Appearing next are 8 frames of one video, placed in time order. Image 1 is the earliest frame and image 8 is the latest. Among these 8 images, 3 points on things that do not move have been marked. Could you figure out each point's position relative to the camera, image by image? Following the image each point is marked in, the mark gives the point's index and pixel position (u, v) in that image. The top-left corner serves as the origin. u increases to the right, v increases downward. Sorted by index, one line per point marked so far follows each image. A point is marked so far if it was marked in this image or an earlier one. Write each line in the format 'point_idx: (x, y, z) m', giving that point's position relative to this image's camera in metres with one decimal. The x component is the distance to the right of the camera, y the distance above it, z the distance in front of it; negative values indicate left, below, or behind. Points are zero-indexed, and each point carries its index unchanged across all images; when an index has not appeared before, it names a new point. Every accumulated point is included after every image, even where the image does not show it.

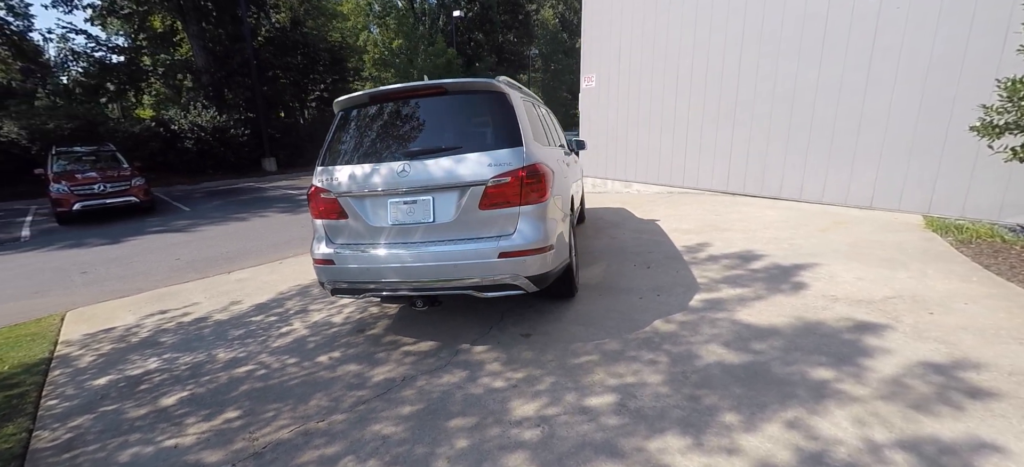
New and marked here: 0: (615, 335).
0: (+0.8, -0.8, +4.0) m
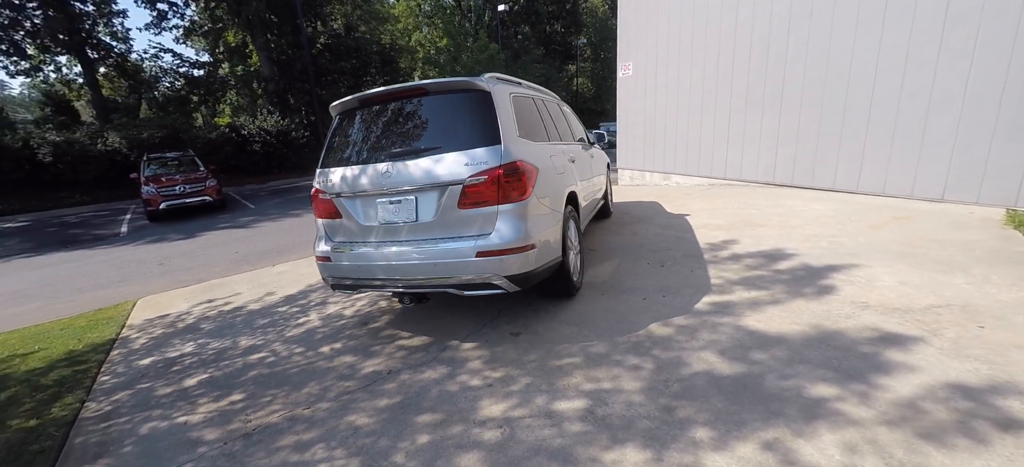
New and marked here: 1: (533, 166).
0: (+0.7, -0.8, +3.9) m
1: (+0.2, +0.5, +3.8) m
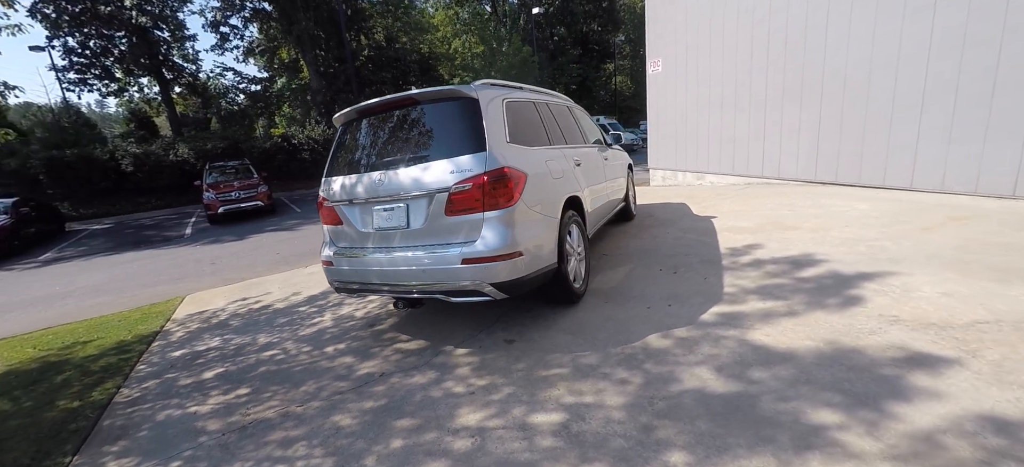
0: (+0.6, -0.9, +3.7) m
1: (+0.1, +0.4, +3.7) m
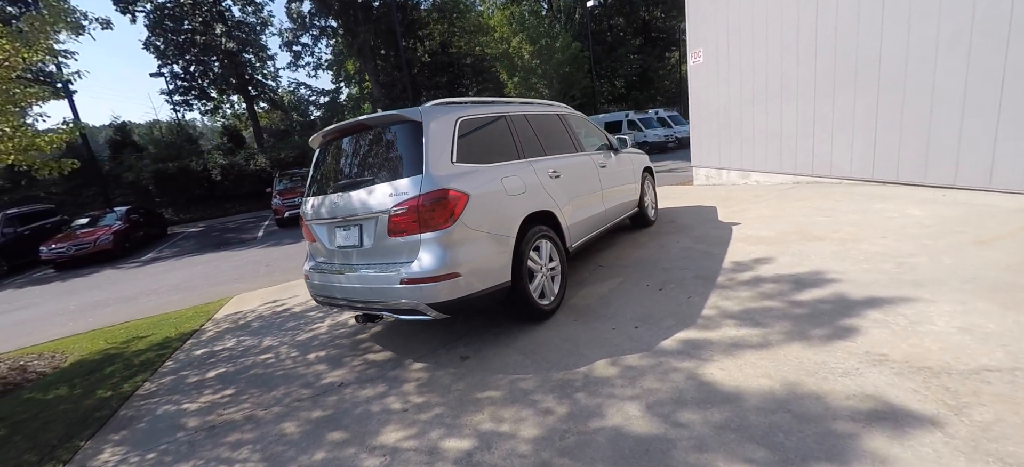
0: (+0.2, -1.0, +3.6) m
1: (-0.4, +0.3, +3.6) m
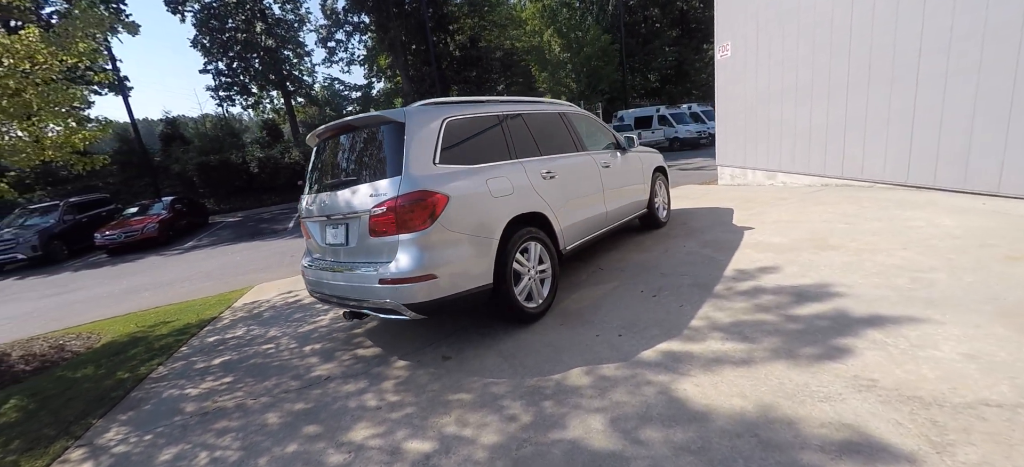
0: (0.0, -1.0, +3.5) m
1: (-0.5, +0.3, +3.6) m
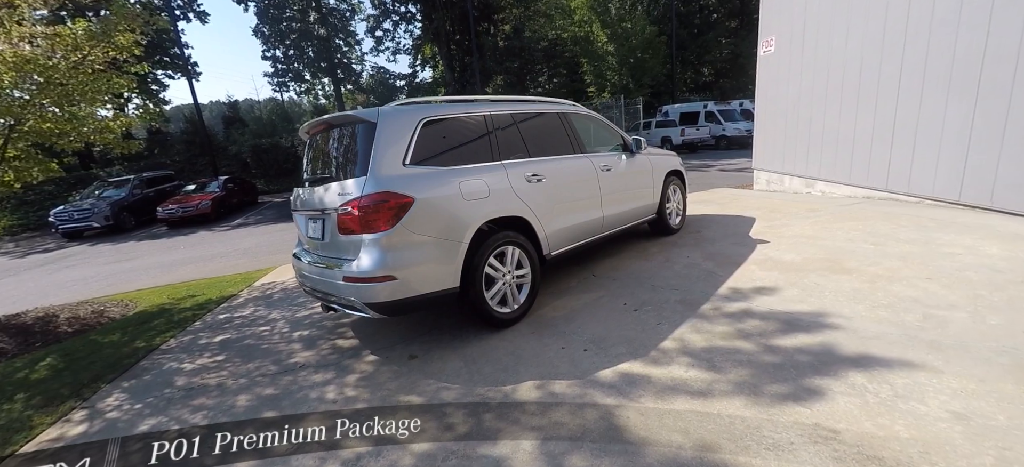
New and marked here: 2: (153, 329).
0: (-0.3, -1.0, +3.4) m
1: (-0.7, +0.3, +3.5) m
2: (-4.1, -1.1, +5.7) m
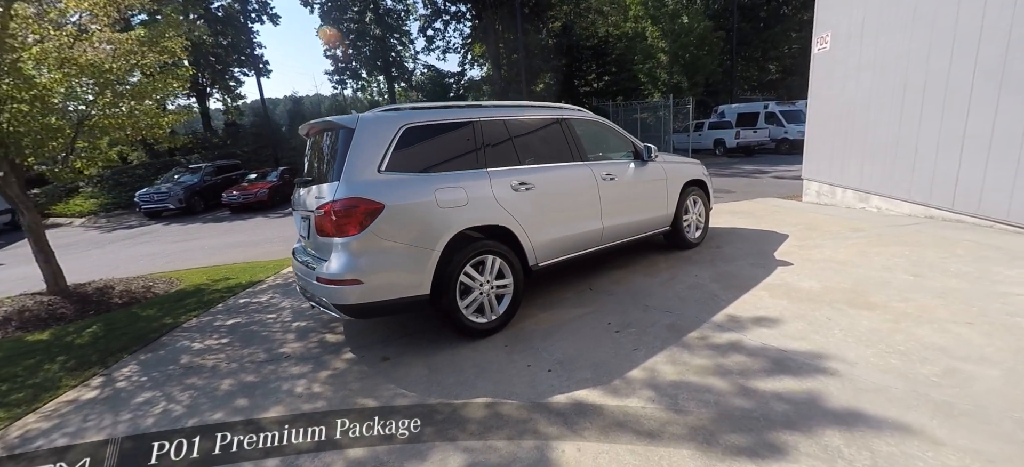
0: (-0.6, -1.1, +3.3) m
1: (-0.9, +0.3, +3.5) m
2: (-4.1, -0.9, +6.1) m
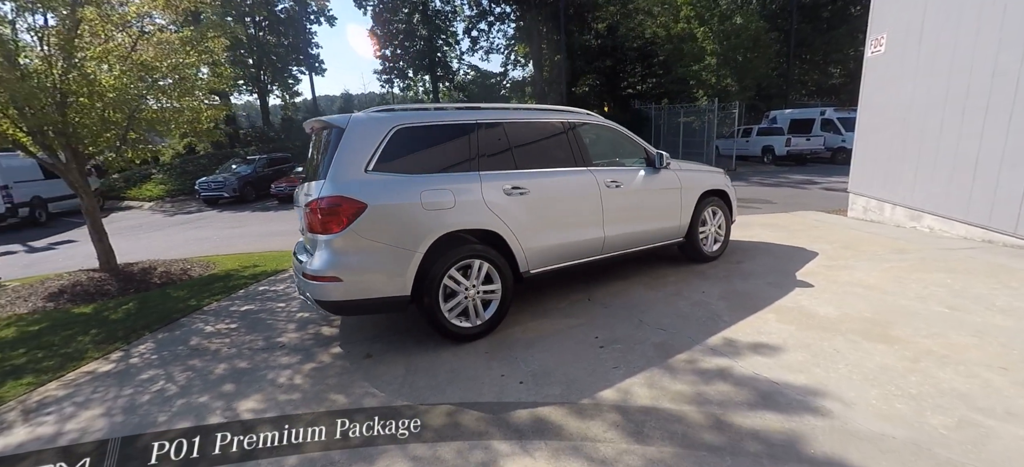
0: (-0.8, -1.1, +3.2) m
1: (-1.0, +0.3, +3.4) m
2: (-3.9, -0.7, +6.4) m
